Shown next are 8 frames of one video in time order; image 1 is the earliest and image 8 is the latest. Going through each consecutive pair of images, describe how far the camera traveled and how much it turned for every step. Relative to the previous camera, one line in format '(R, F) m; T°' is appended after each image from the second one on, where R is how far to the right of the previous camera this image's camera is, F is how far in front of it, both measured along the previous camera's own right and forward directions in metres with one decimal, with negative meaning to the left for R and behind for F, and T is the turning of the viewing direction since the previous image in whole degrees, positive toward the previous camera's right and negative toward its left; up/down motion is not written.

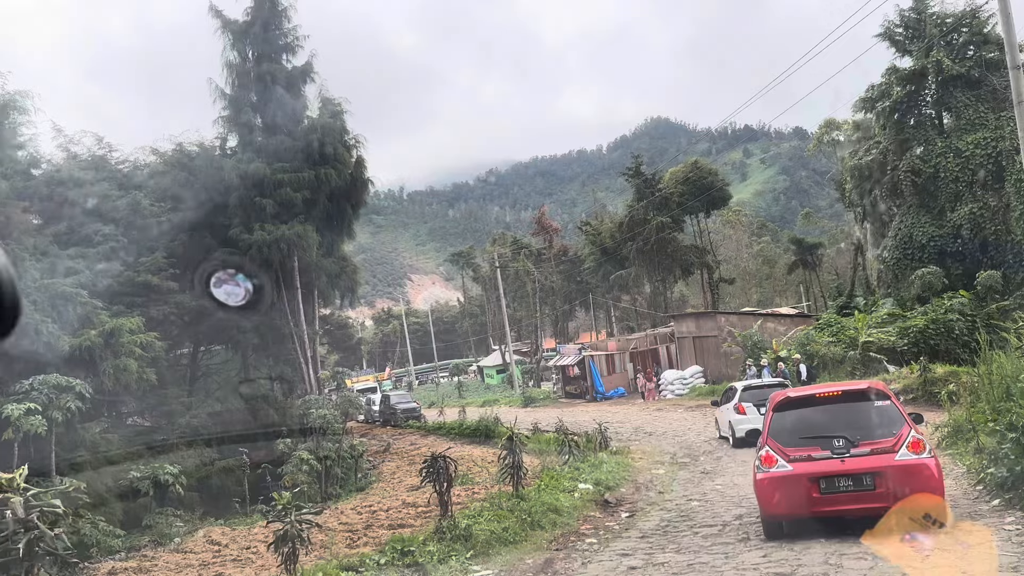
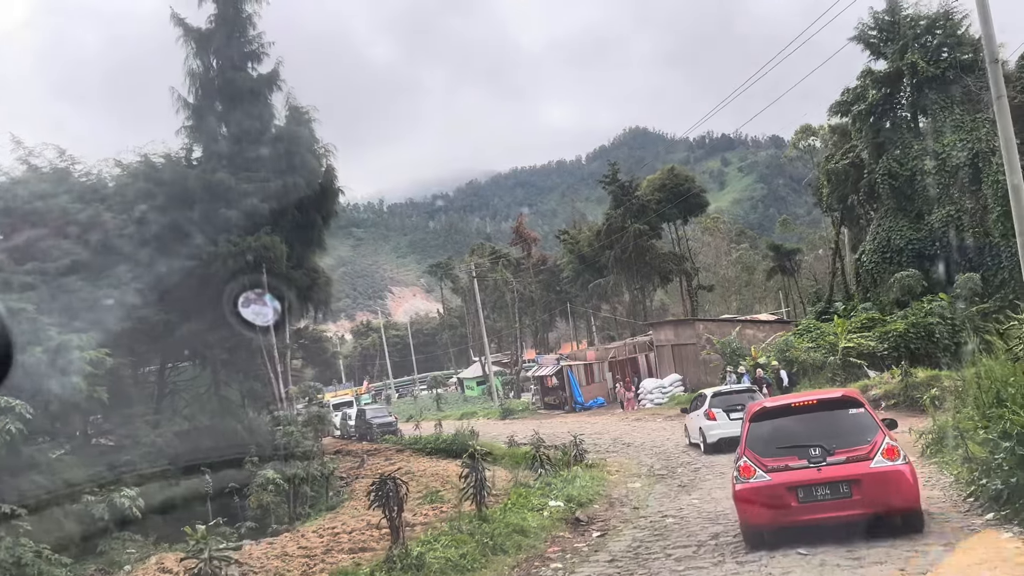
(+0.2, +0.5) m; +1°
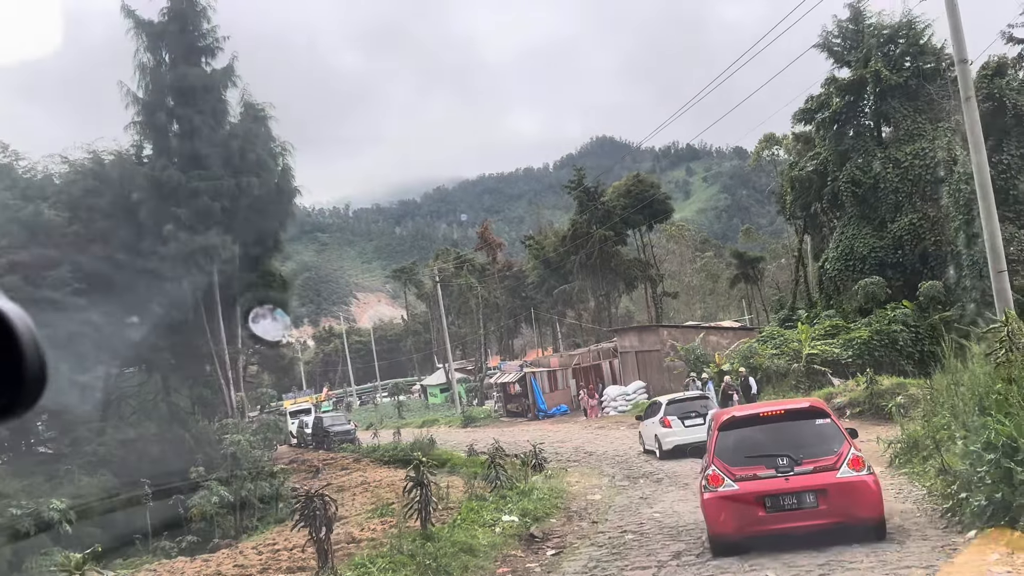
(+0.1, +0.5) m; +2°
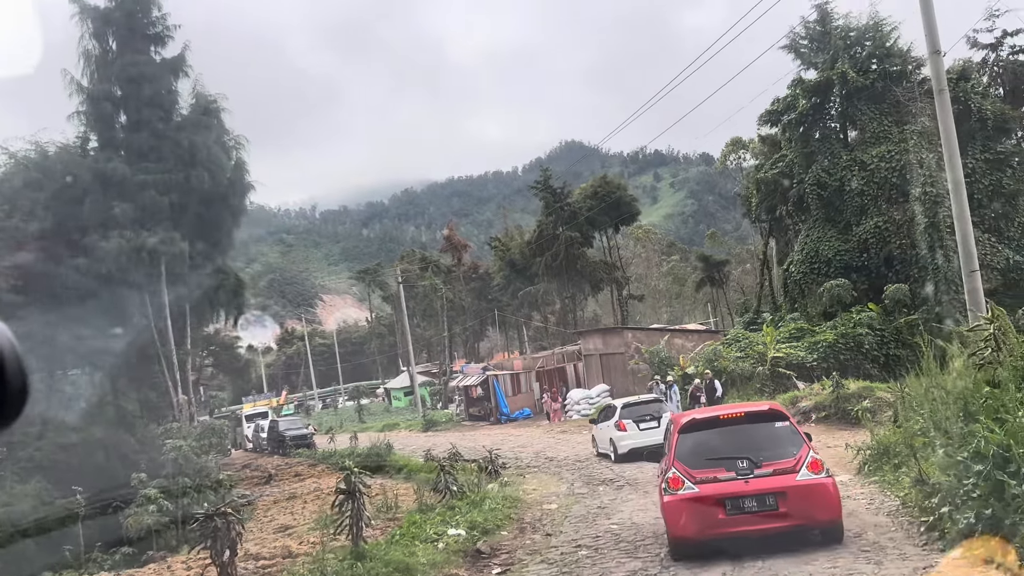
(+0.2, +0.6) m; +2°
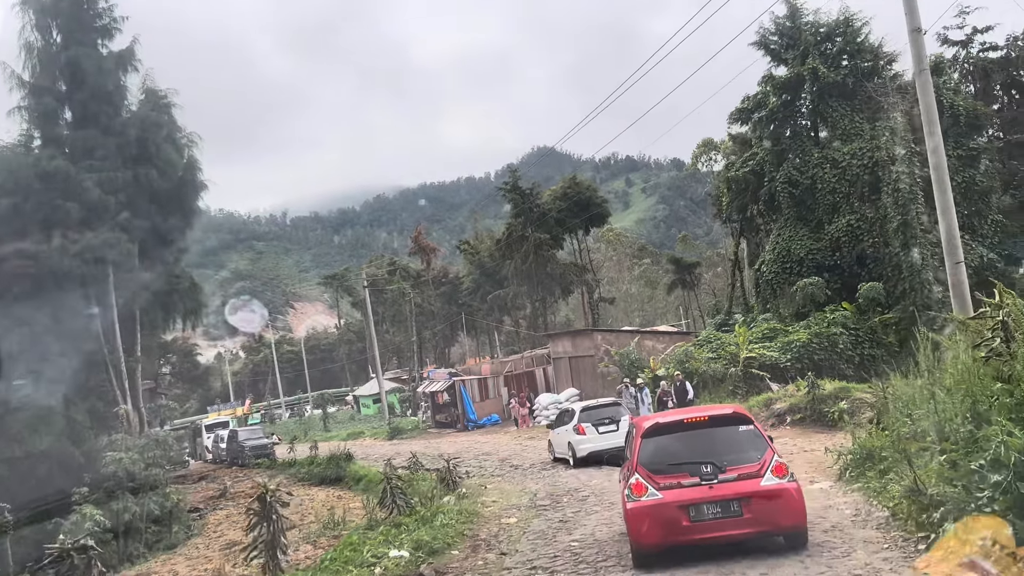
(+0.2, +0.8) m; +2°
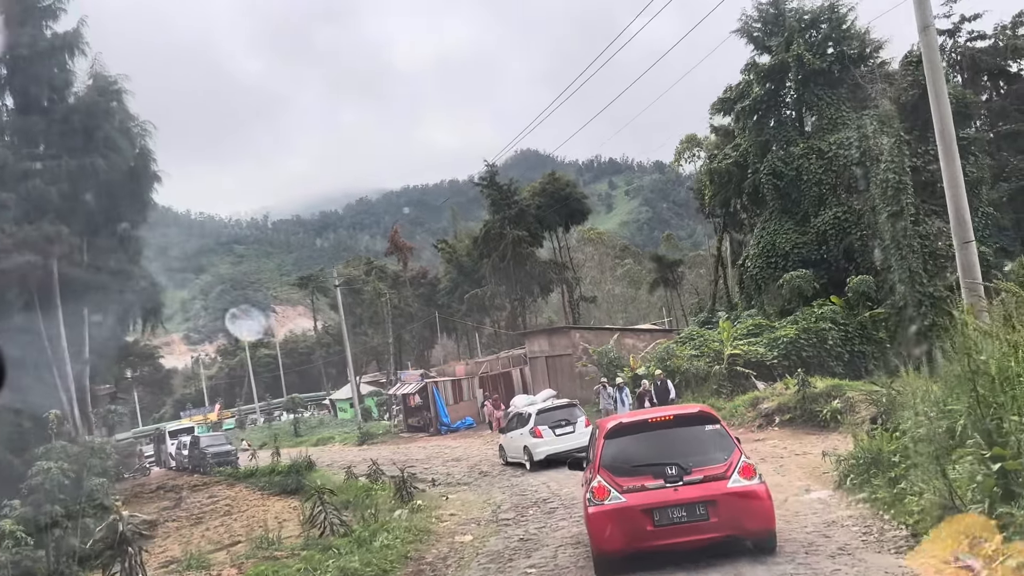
(+0.3, +1.1) m; +1°
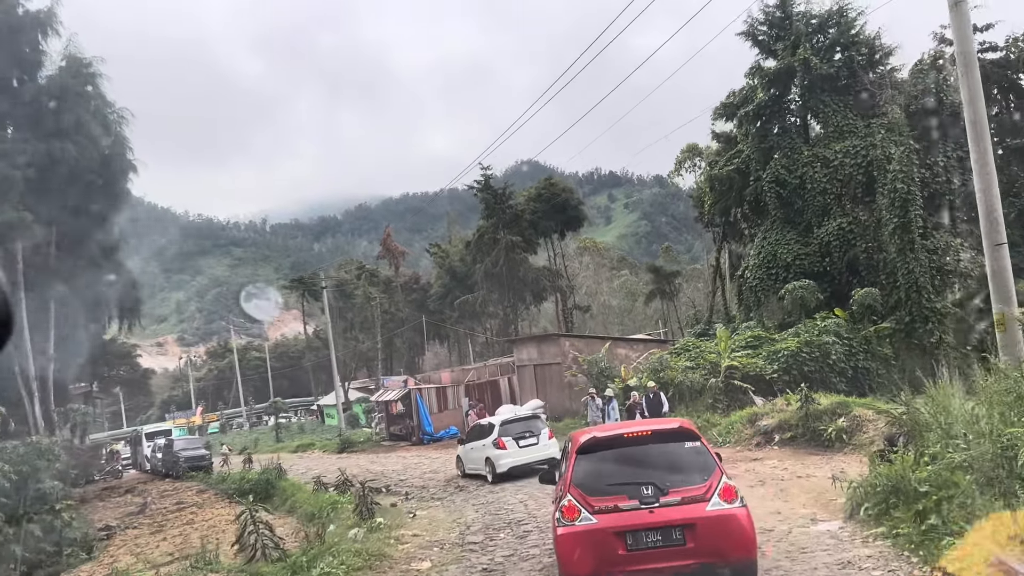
(+0.2, +0.9) m; 0°
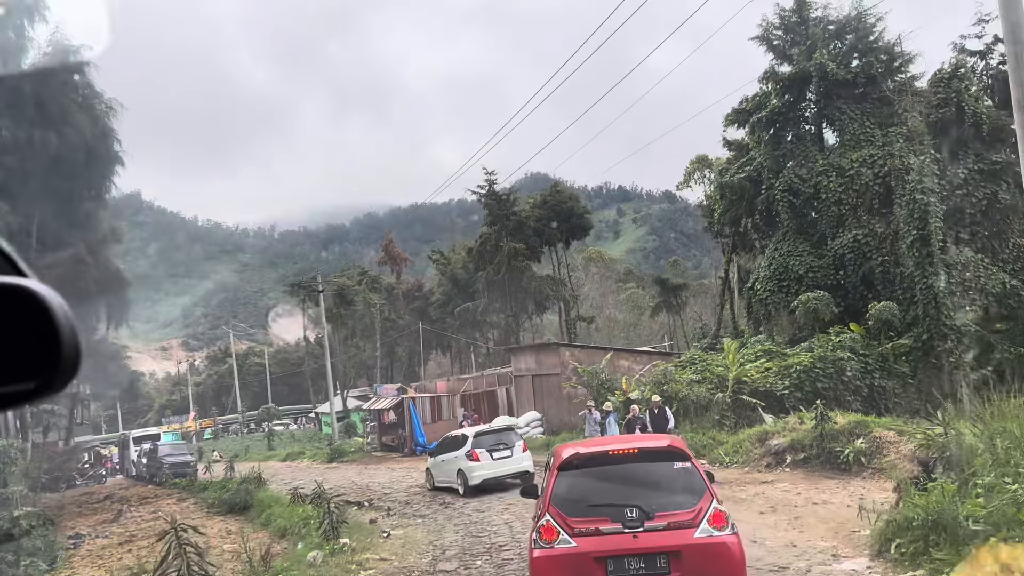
(+0.2, +0.9) m; 0°
